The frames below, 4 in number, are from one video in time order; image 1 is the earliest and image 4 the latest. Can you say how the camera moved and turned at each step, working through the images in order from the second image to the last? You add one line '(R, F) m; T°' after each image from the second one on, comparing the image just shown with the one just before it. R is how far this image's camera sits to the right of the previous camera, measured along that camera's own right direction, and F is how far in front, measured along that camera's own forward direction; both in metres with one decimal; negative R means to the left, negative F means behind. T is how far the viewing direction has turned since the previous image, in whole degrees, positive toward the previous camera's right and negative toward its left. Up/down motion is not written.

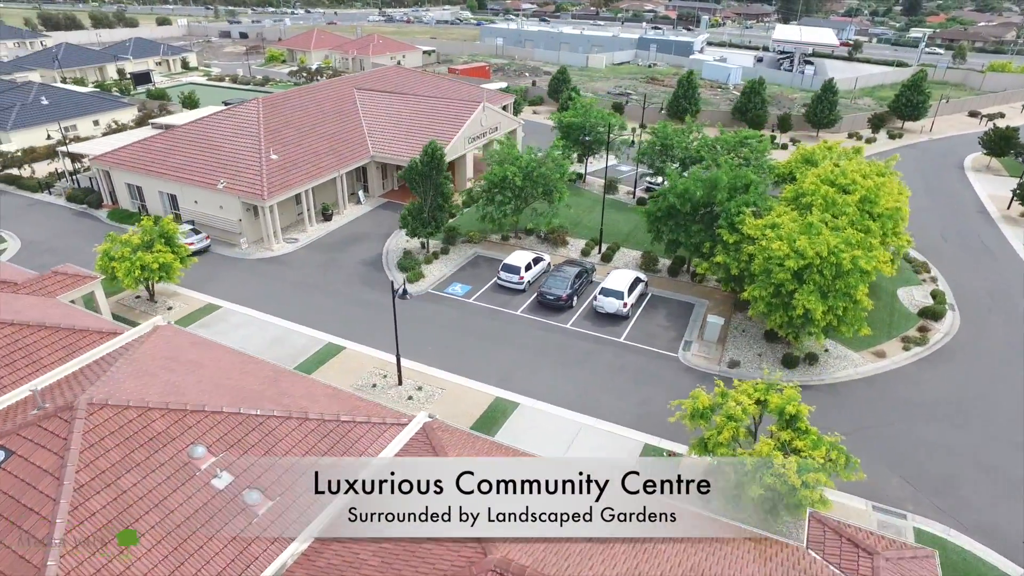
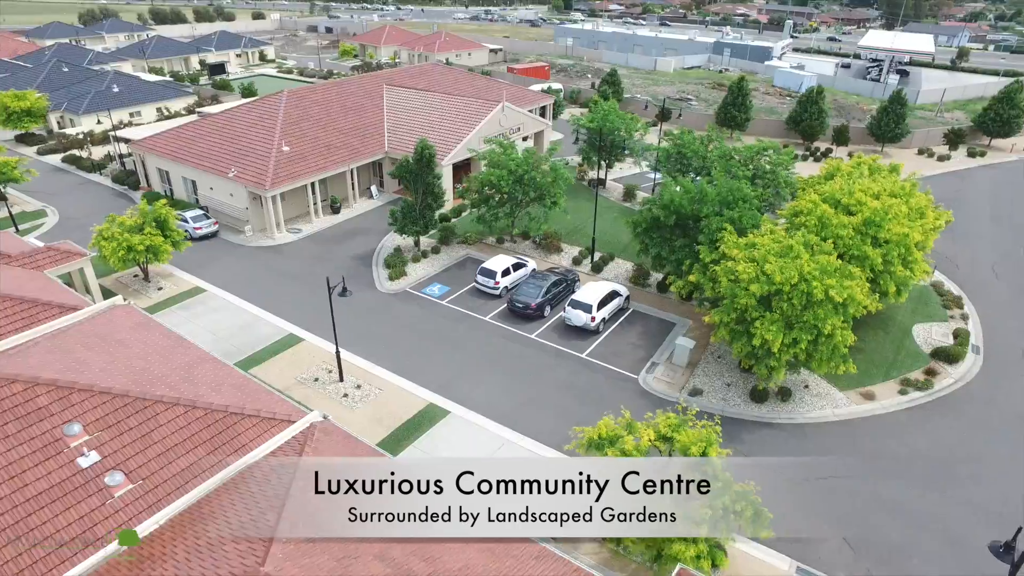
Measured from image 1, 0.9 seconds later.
(+4.8, +1.0) m; -8°
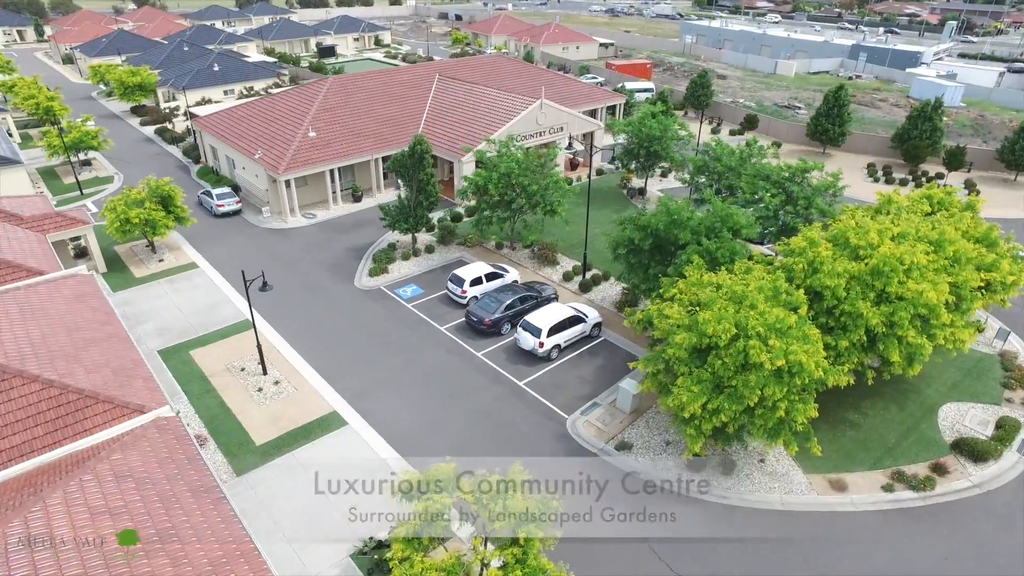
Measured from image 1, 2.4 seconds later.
(+6.6, +2.6) m; -12°
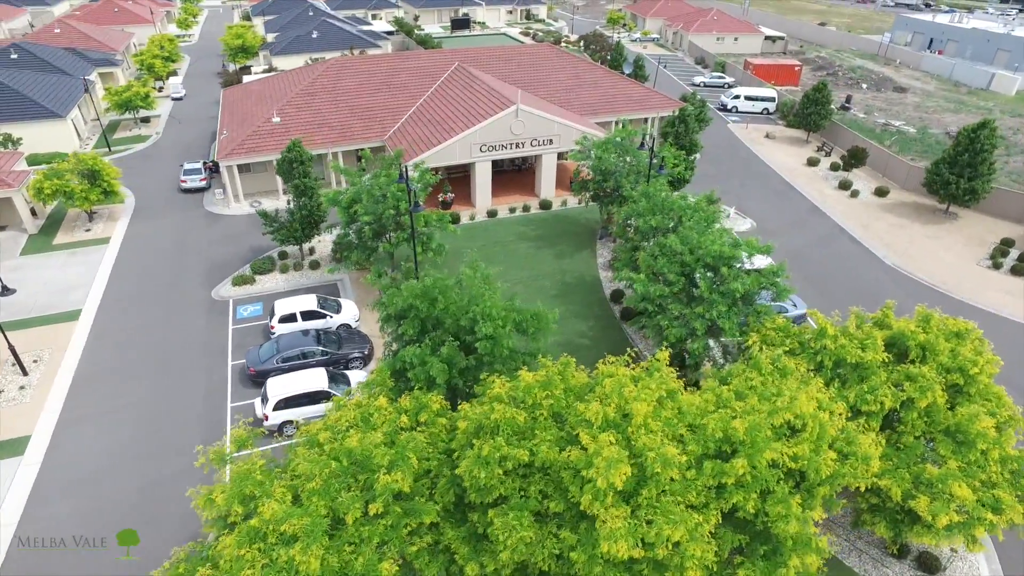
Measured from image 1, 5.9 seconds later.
(+13.0, +7.6) m; -19°
